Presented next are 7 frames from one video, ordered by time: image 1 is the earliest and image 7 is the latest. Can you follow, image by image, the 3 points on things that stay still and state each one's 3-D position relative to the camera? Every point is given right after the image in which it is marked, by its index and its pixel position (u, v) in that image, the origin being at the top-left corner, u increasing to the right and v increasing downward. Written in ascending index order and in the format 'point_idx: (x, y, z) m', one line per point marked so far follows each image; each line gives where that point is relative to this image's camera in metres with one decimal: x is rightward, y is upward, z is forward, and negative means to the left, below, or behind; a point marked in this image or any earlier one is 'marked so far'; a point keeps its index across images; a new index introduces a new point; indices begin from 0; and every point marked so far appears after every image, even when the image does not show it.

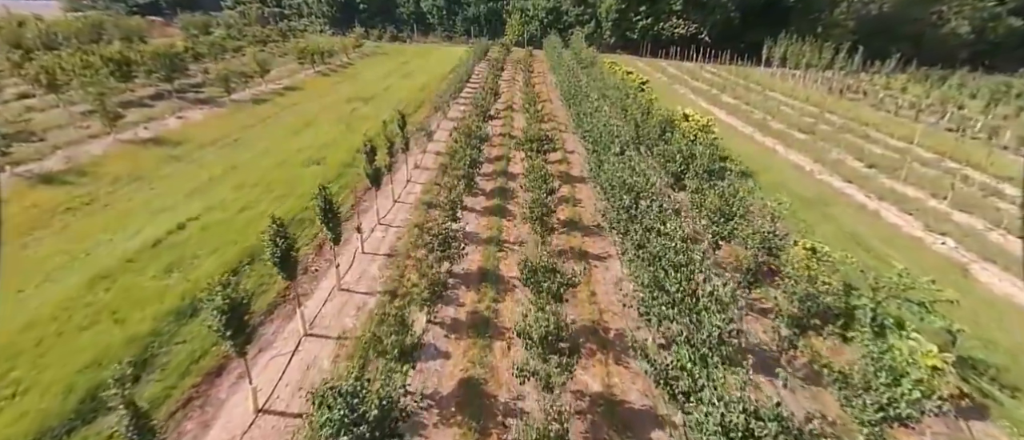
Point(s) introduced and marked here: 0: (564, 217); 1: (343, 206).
0: (+2.2, +0.1, +18.6) m
1: (-6.6, +0.6, +17.6) m
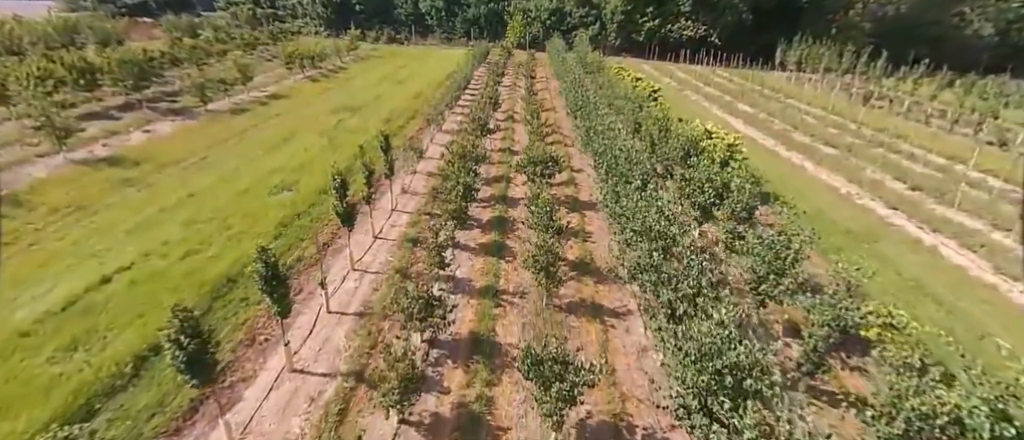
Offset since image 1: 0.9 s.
0: (+2.2, -1.4, +15.8) m
1: (-6.6, -0.8, +14.9) m
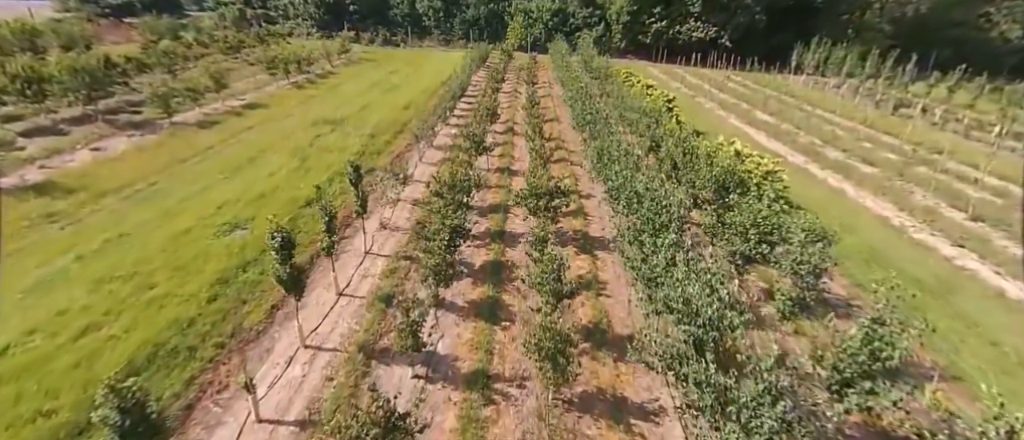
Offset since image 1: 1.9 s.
0: (+2.1, -2.9, +12.7) m
1: (-6.7, -2.4, +11.8) m
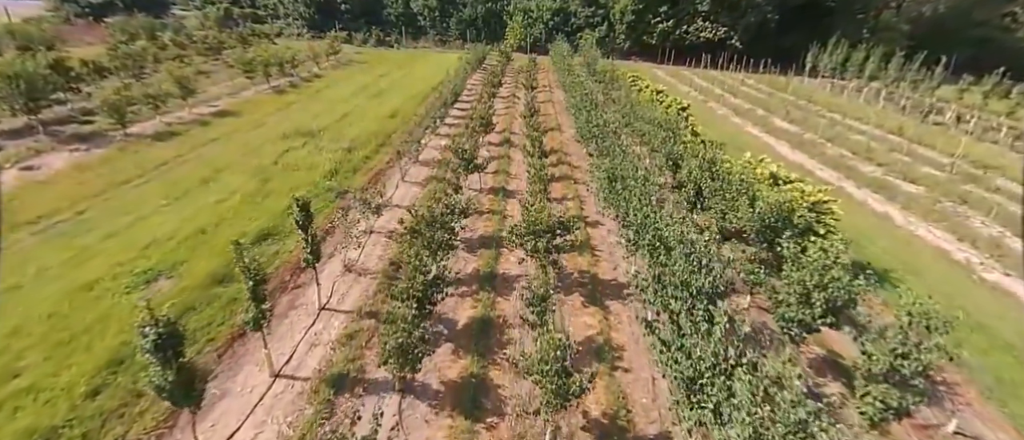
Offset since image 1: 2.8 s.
0: (+1.9, -4.2, +9.6) m
1: (-6.9, -3.7, +8.7) m
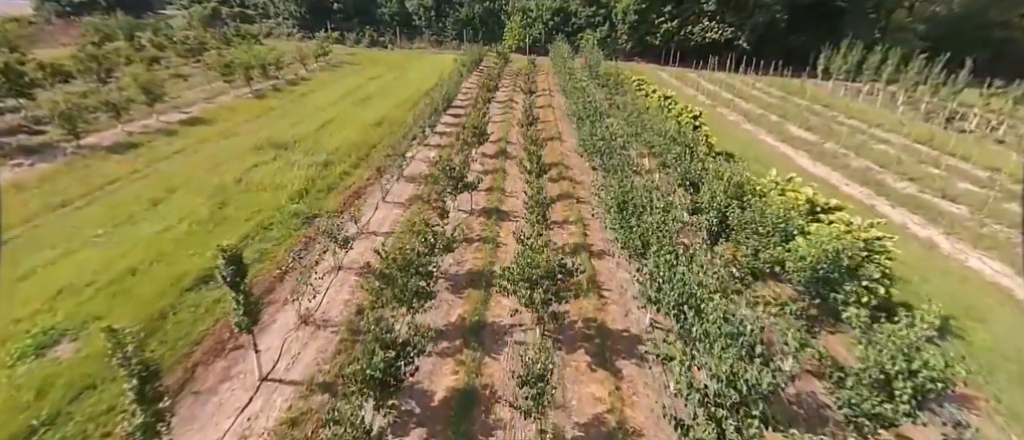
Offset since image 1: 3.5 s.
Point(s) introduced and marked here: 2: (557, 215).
0: (+1.6, -5.3, +7.2) m
1: (-7.1, -4.7, +6.2) m
2: (+1.9, +0.3, +18.9) m
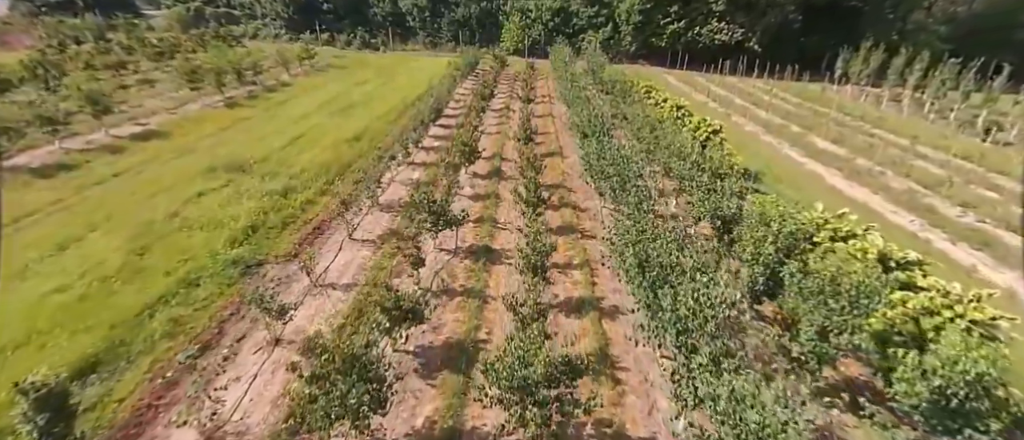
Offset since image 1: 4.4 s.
0: (+1.3, -6.7, +4.0) m
1: (-7.4, -6.2, +3.1) m
2: (+1.6, -1.2, +15.7) m
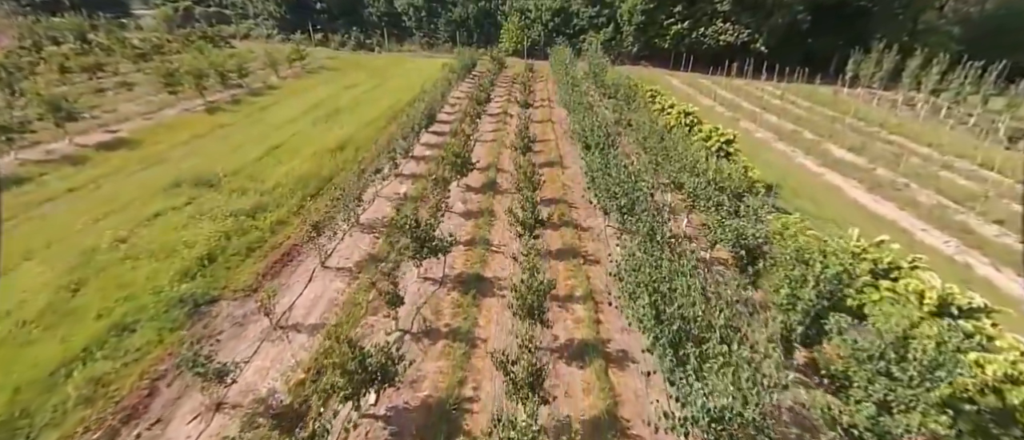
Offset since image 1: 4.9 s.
0: (+1.1, -7.5, +2.2) m
1: (-7.6, -6.9, +1.3) m
2: (+1.4, -2.0, +13.9) m
